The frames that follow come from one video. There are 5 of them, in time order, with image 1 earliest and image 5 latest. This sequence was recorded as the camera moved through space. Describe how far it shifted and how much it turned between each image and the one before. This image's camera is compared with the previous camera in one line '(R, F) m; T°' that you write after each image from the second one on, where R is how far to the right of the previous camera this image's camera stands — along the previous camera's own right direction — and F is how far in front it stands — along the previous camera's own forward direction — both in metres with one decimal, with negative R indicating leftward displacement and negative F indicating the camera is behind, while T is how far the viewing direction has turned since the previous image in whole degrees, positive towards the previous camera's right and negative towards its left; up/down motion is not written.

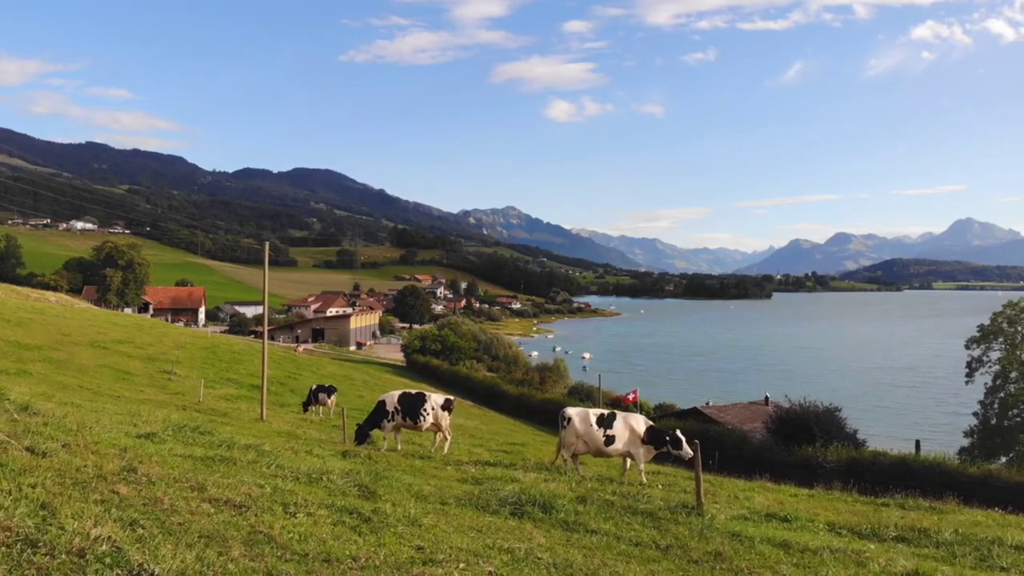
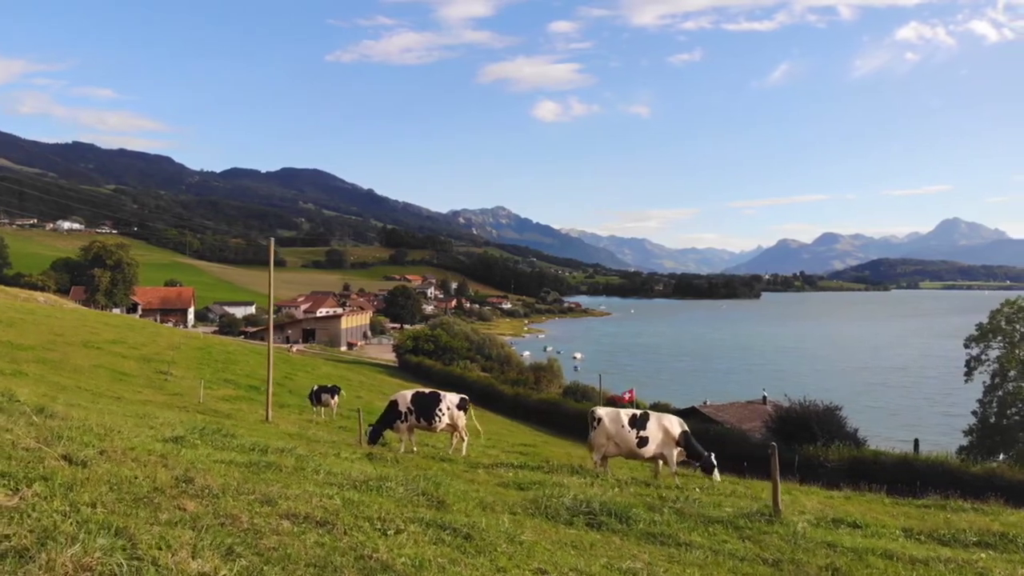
(-0.7, +0.5) m; +1°
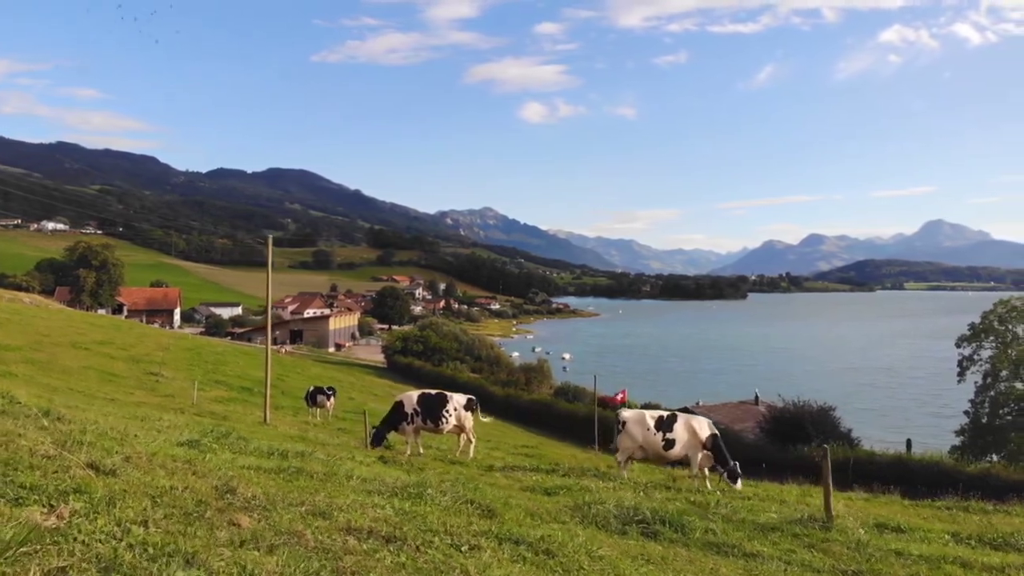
(-0.4, +0.3) m; +1°
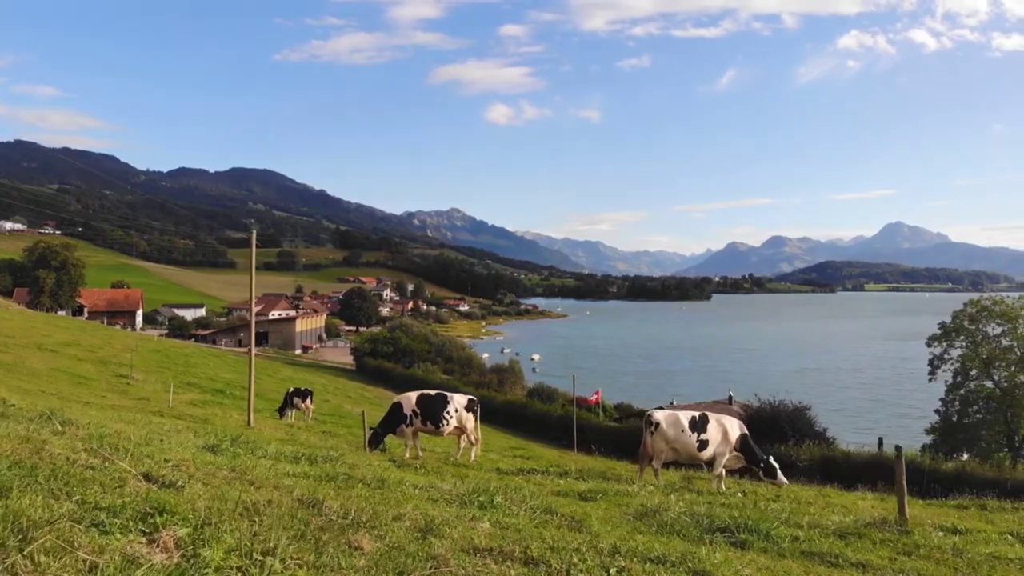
(-0.7, +0.5) m; +2°
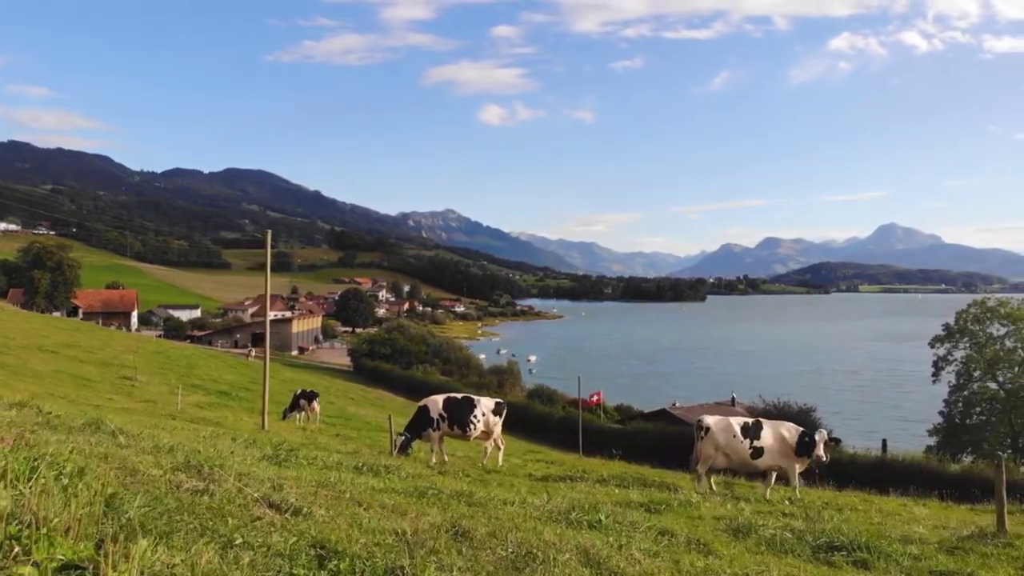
(-0.7, +0.3) m; 0°
